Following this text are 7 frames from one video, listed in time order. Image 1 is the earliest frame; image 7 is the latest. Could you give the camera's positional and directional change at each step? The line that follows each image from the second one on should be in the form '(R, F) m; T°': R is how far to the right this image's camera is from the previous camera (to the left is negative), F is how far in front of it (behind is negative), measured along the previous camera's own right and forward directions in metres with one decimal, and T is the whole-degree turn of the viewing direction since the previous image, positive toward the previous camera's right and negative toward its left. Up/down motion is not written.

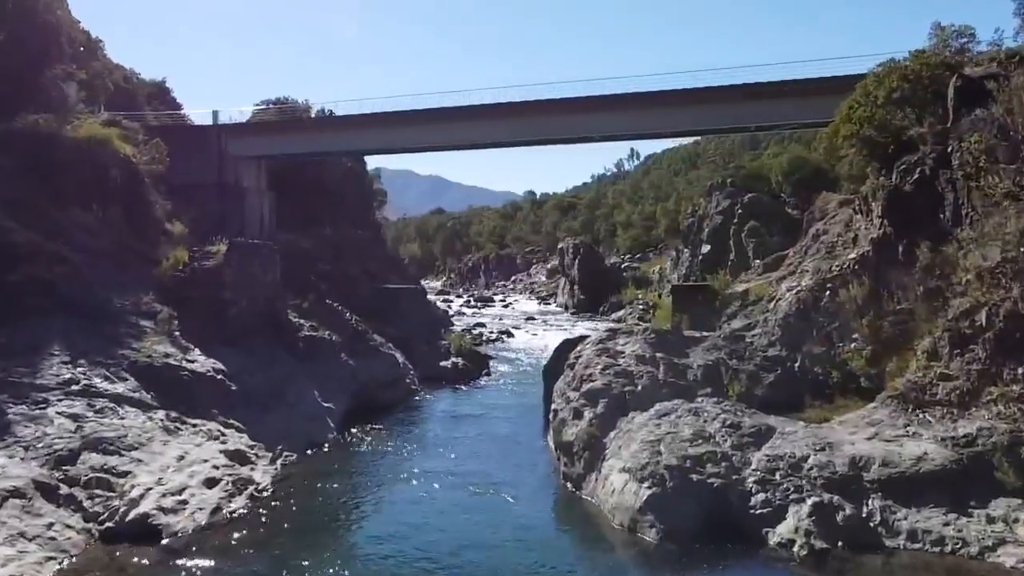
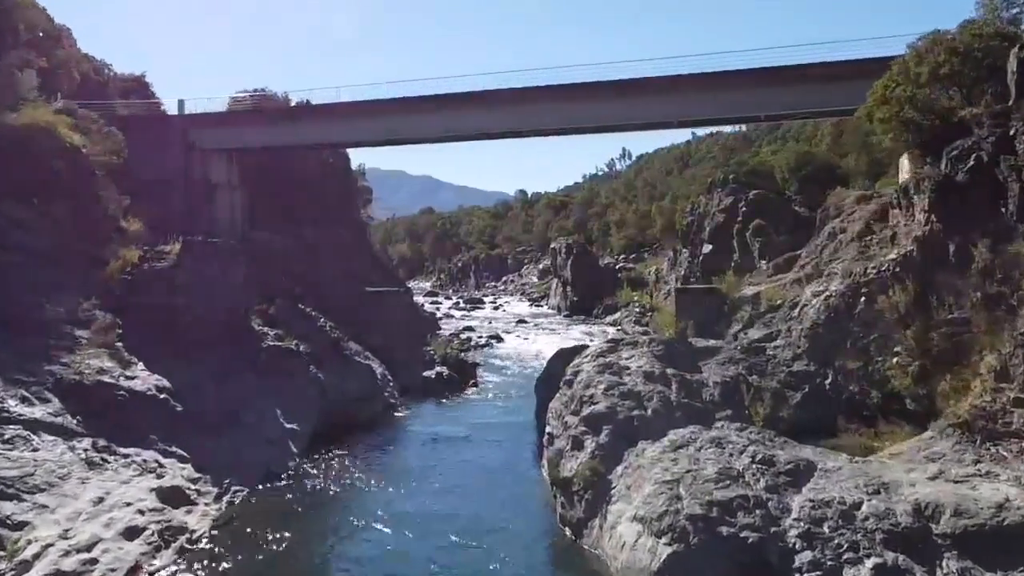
(+0.1, +2.4) m; +1°
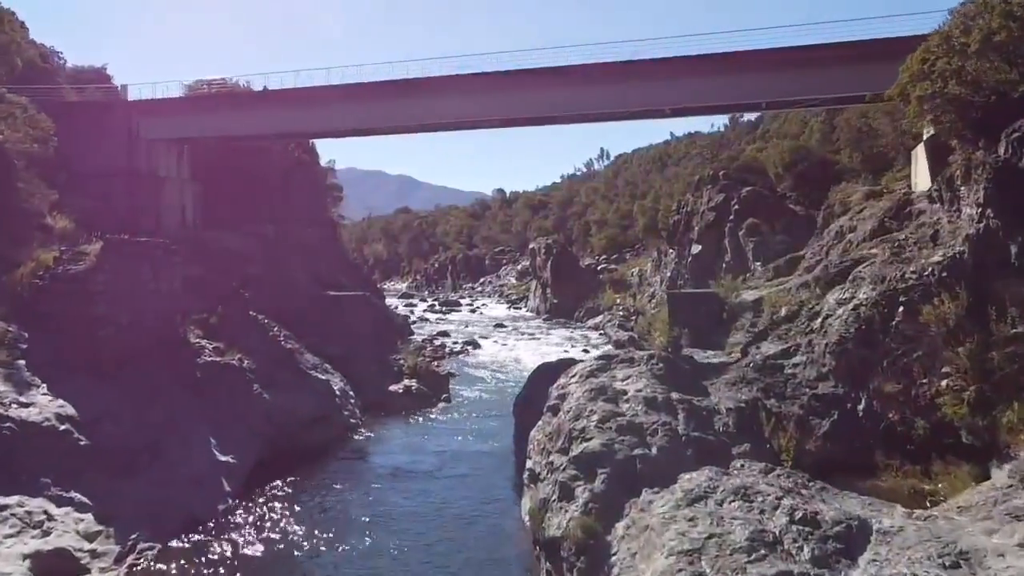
(+0.1, +2.6) m; +2°
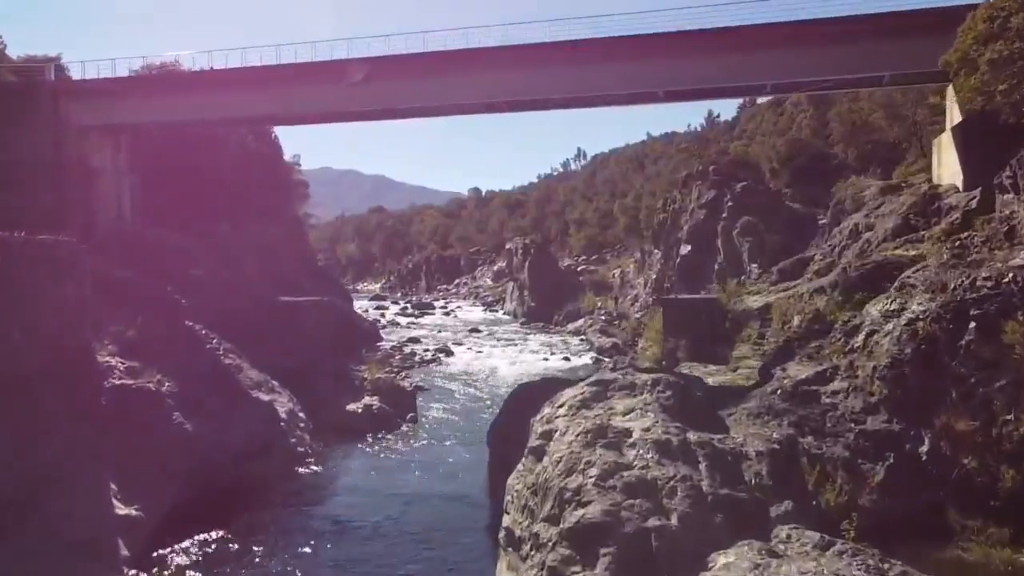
(+0.1, +2.9) m; +2°
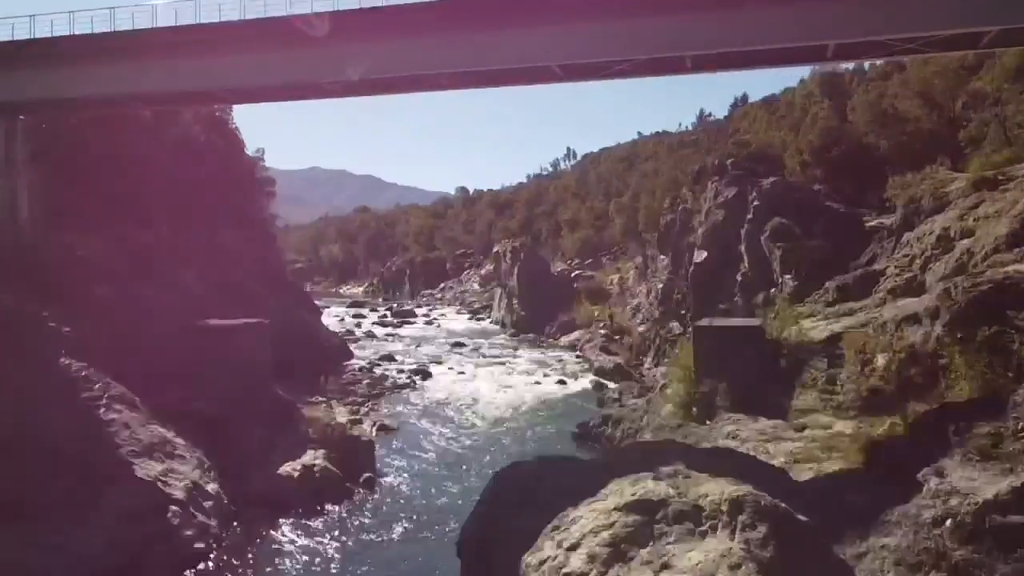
(+0.1, +5.1) m; +1°
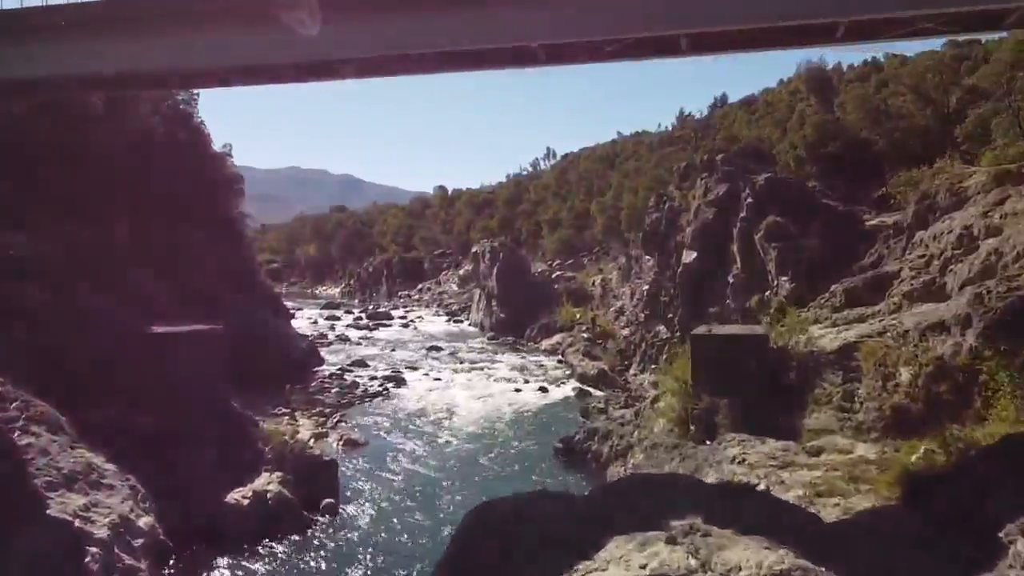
(0.0, +1.7) m; +1°
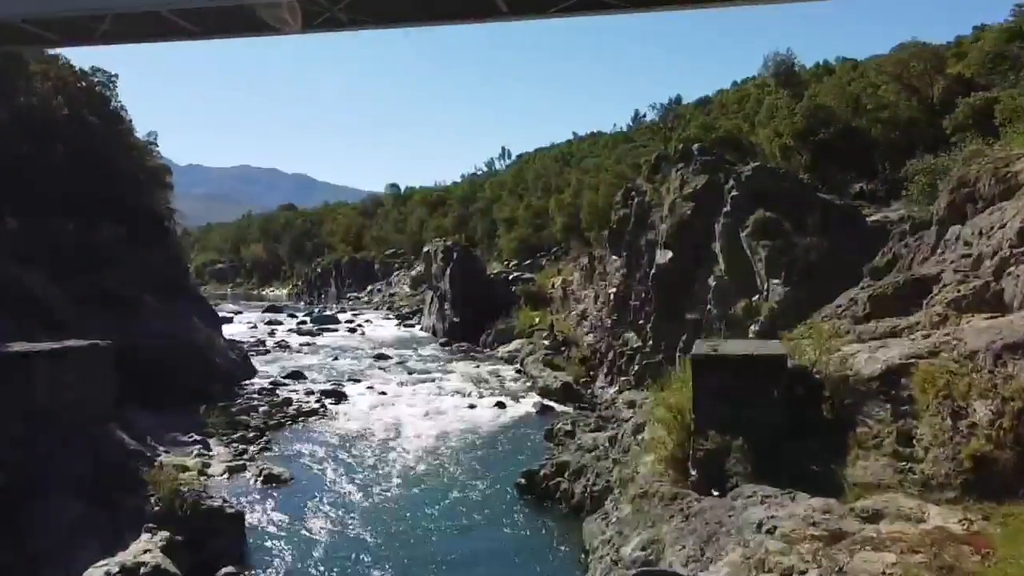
(0.0, +3.3) m; +3°
